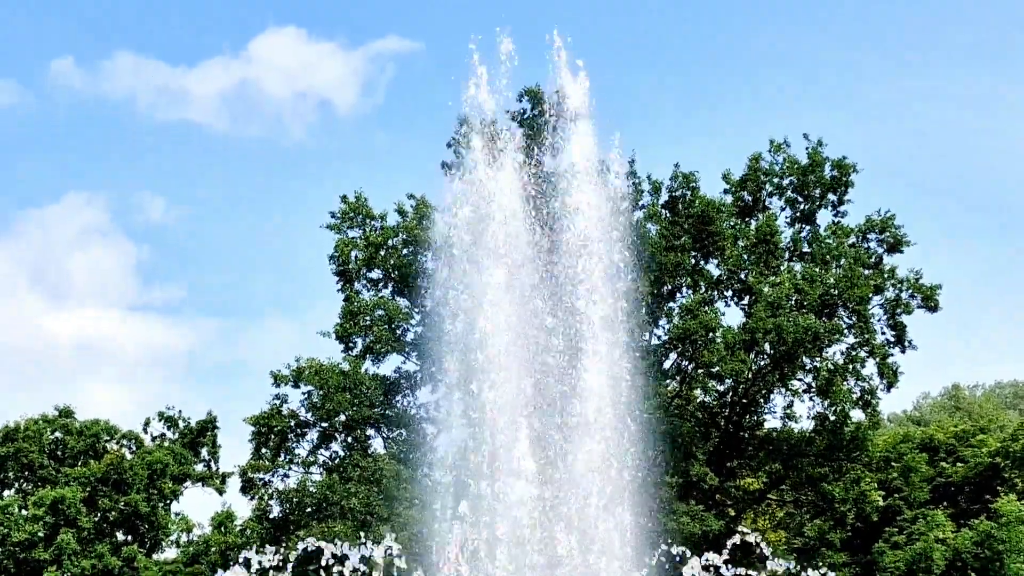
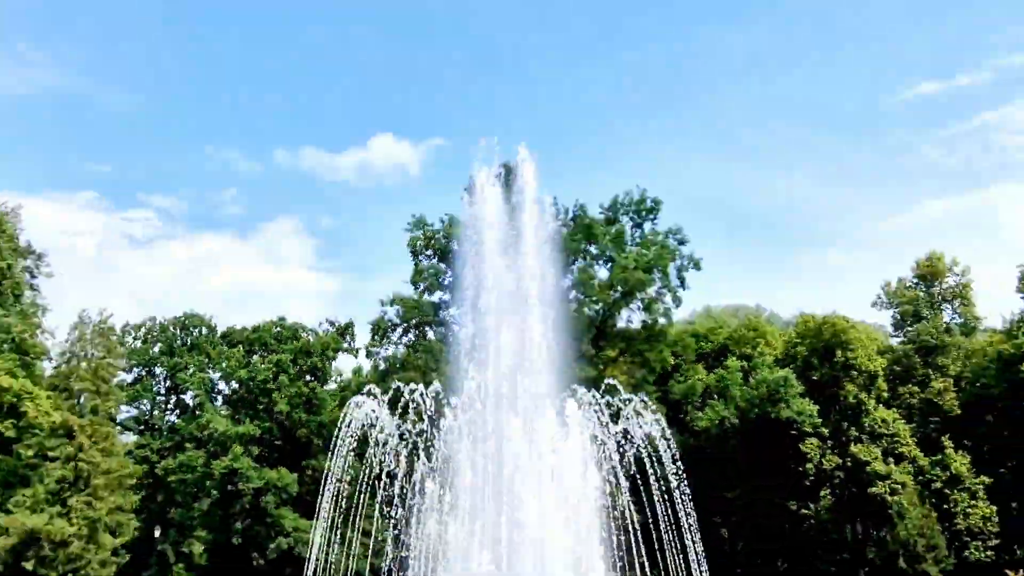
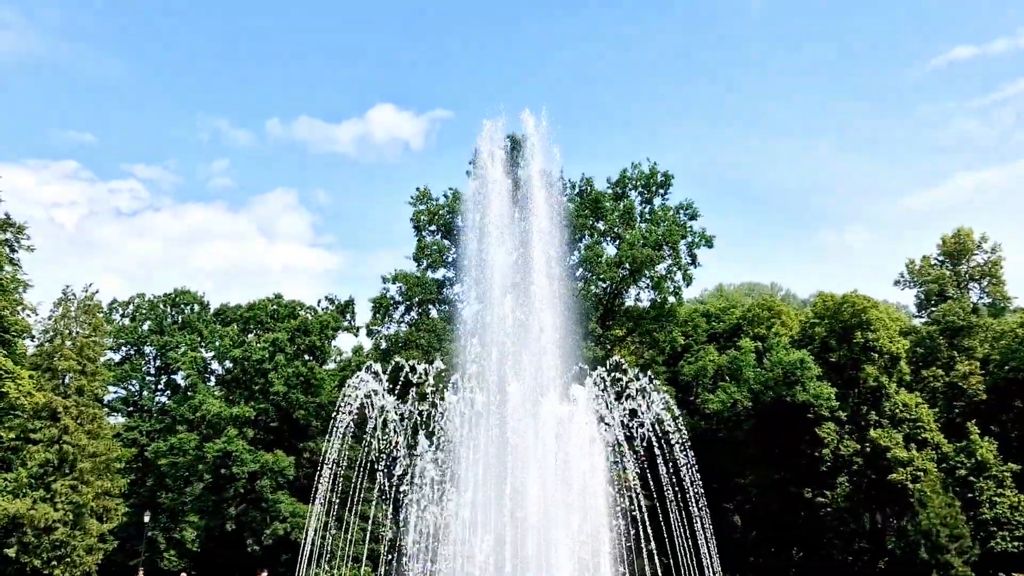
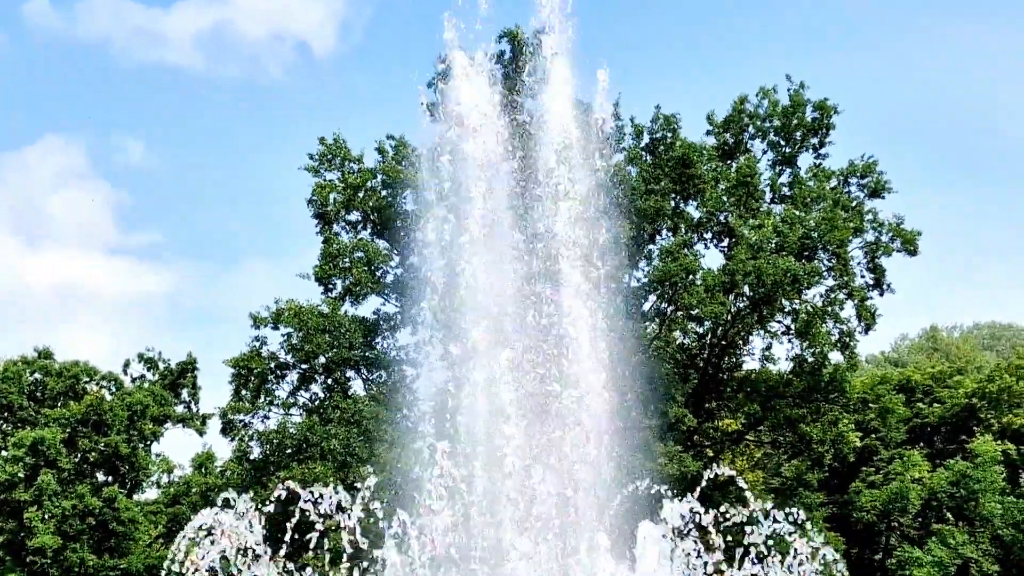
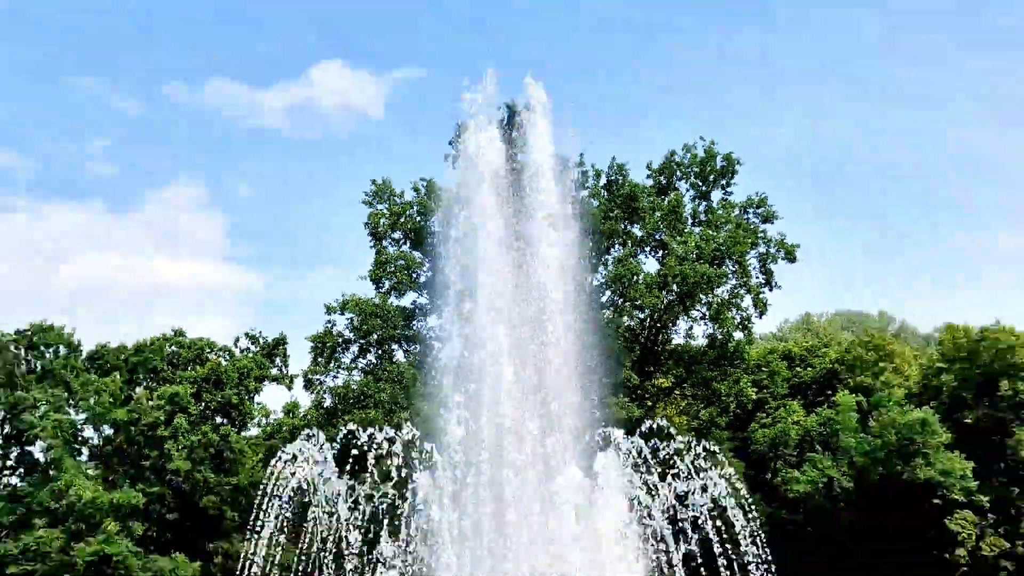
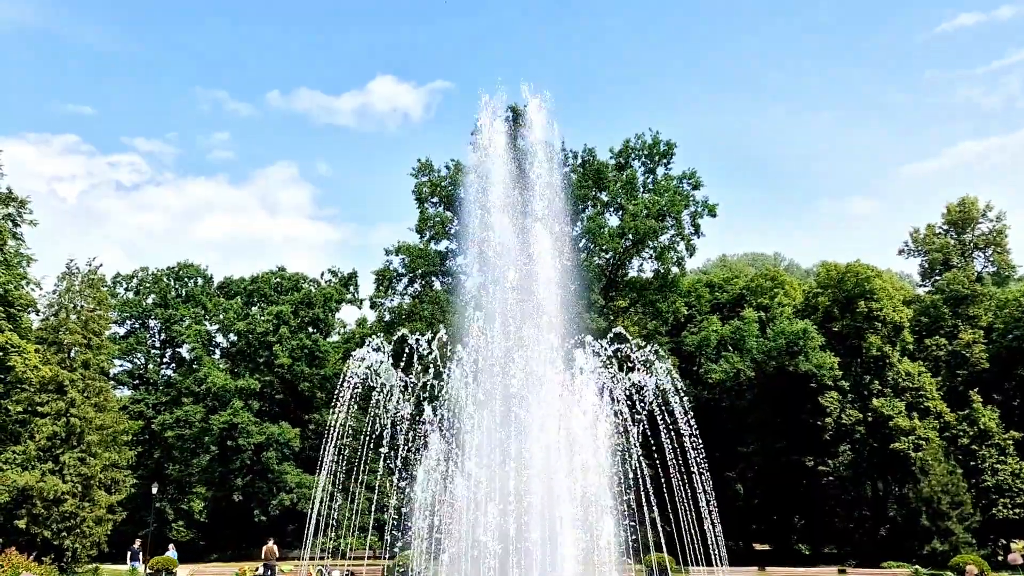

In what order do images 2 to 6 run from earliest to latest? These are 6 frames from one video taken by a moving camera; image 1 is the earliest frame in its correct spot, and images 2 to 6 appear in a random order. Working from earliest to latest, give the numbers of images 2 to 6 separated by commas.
4, 5, 2, 3, 6
